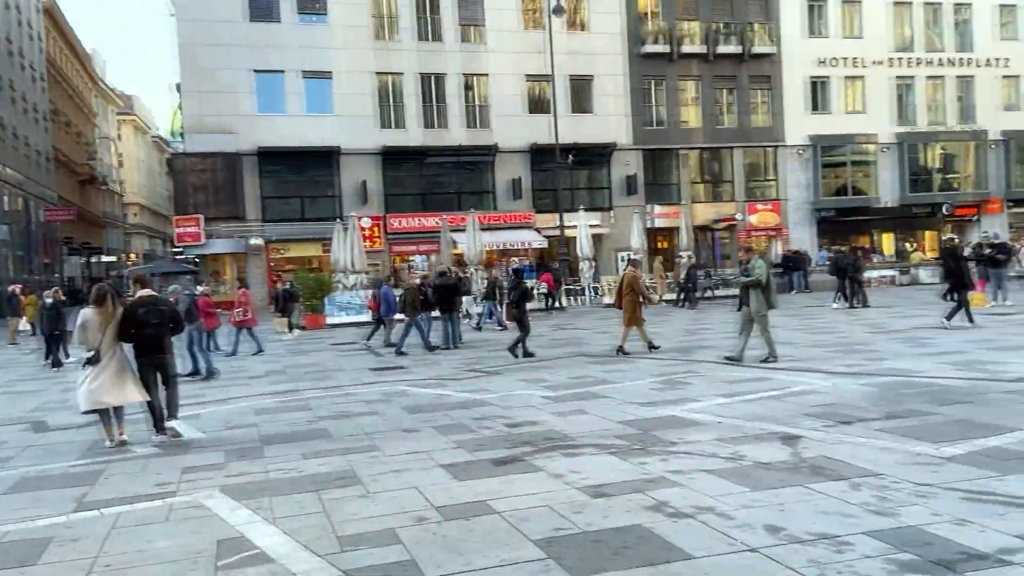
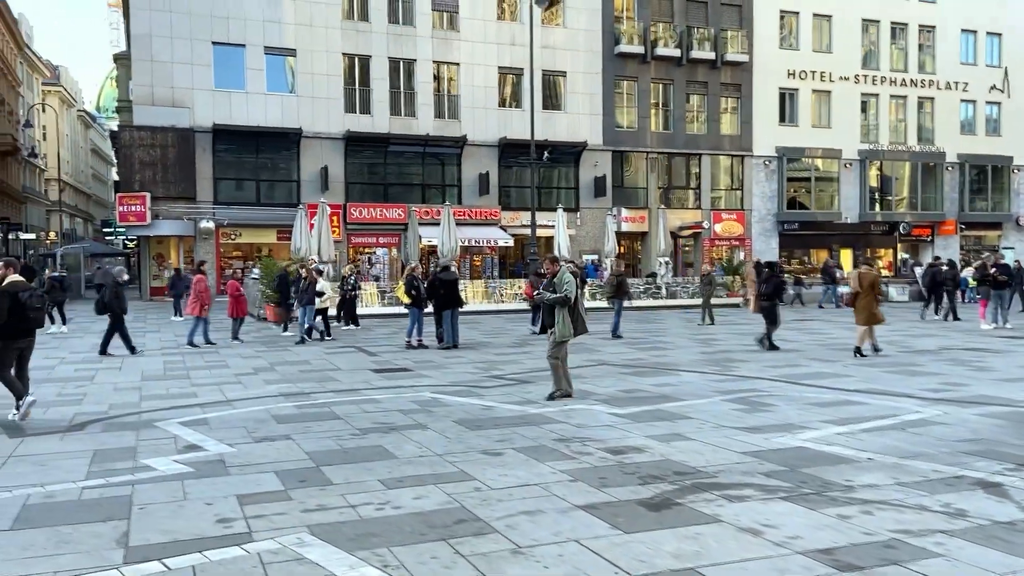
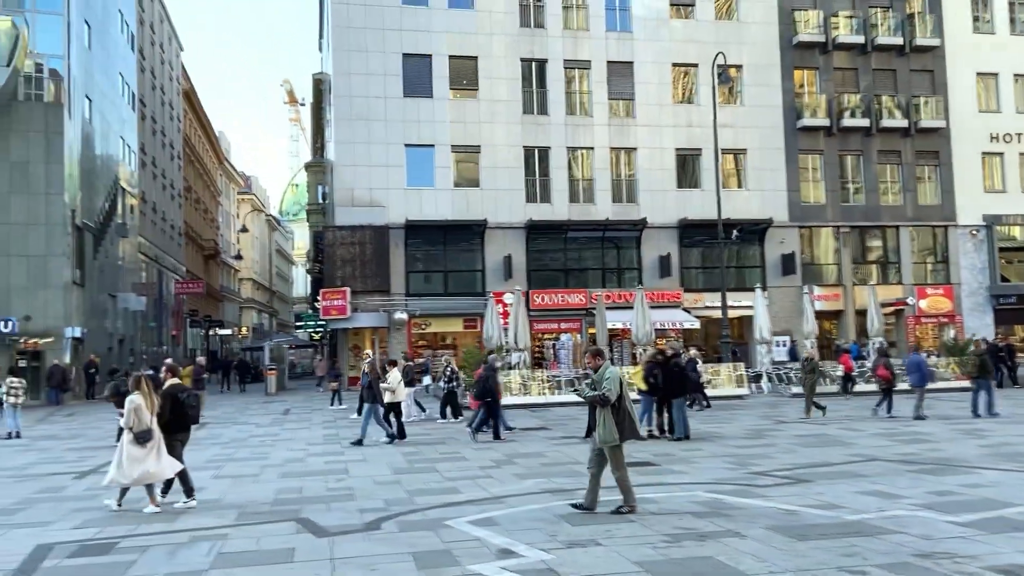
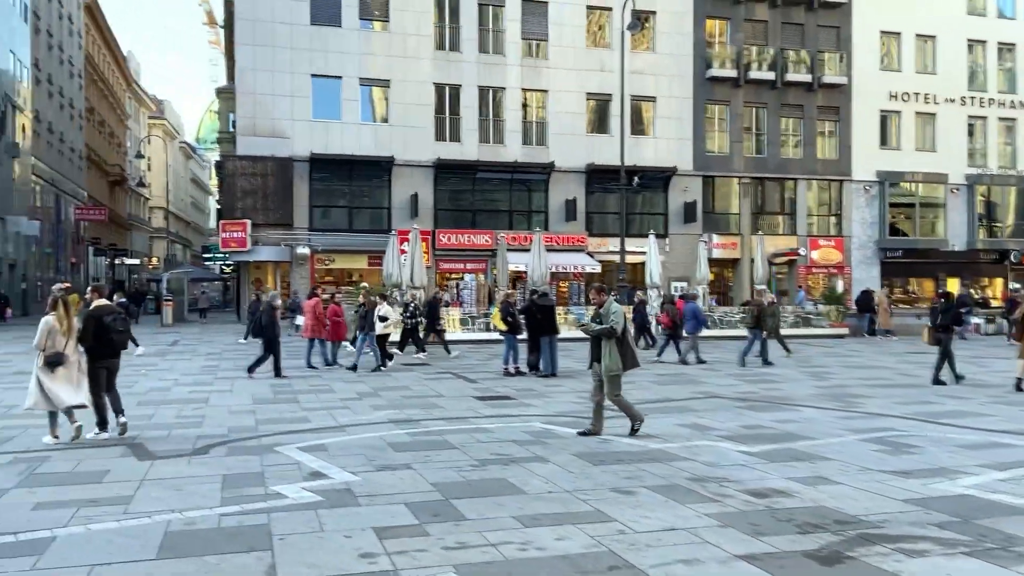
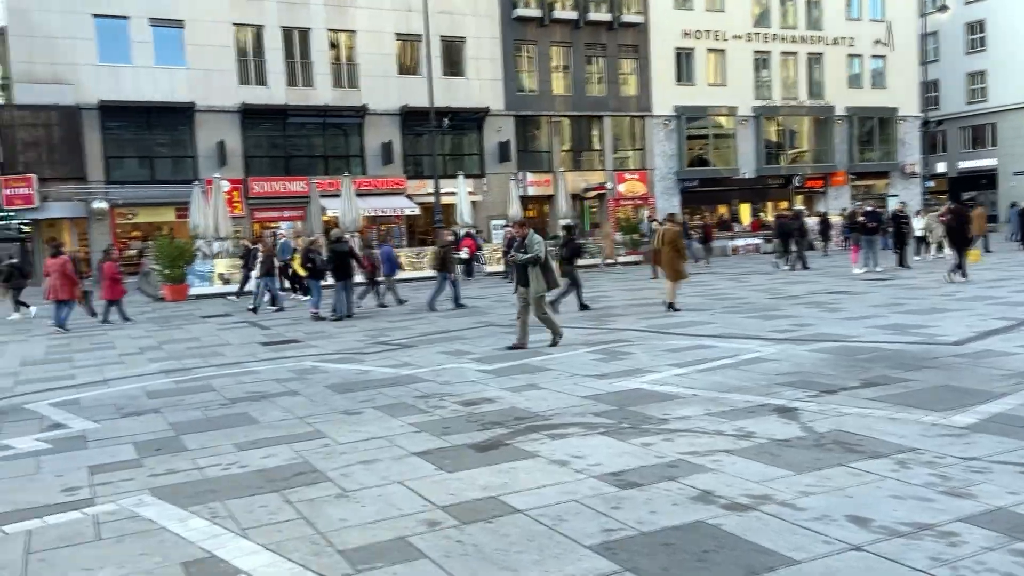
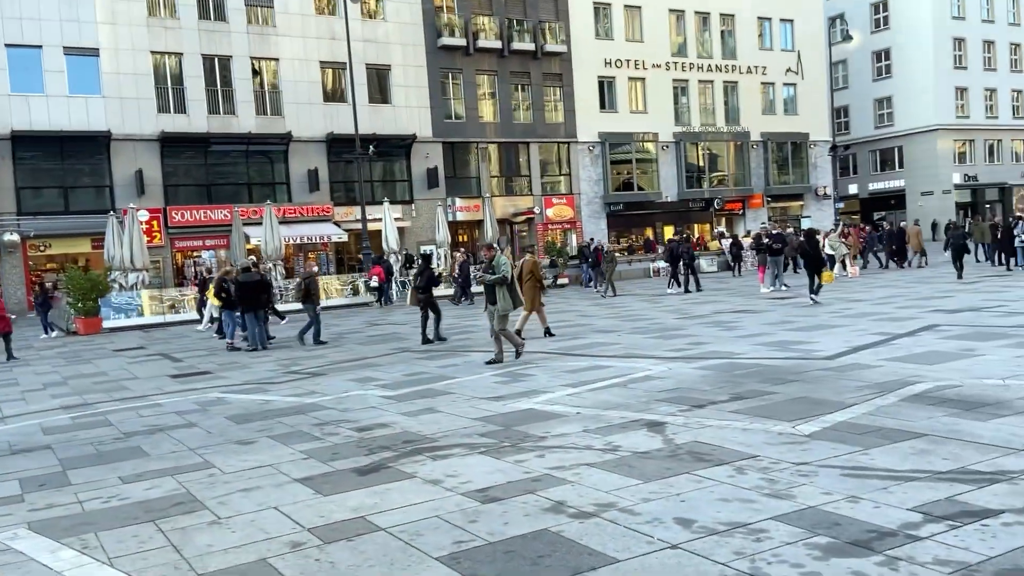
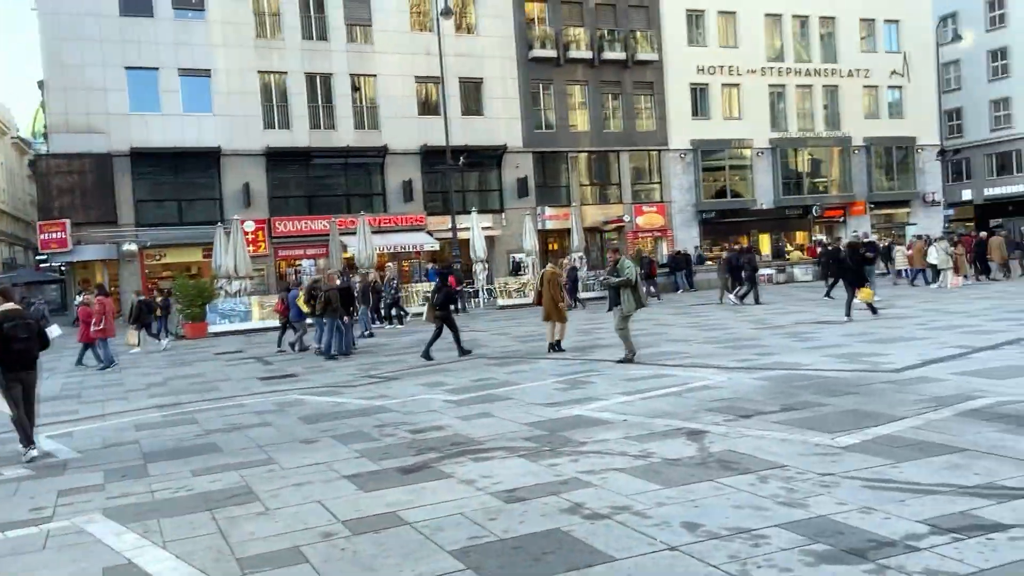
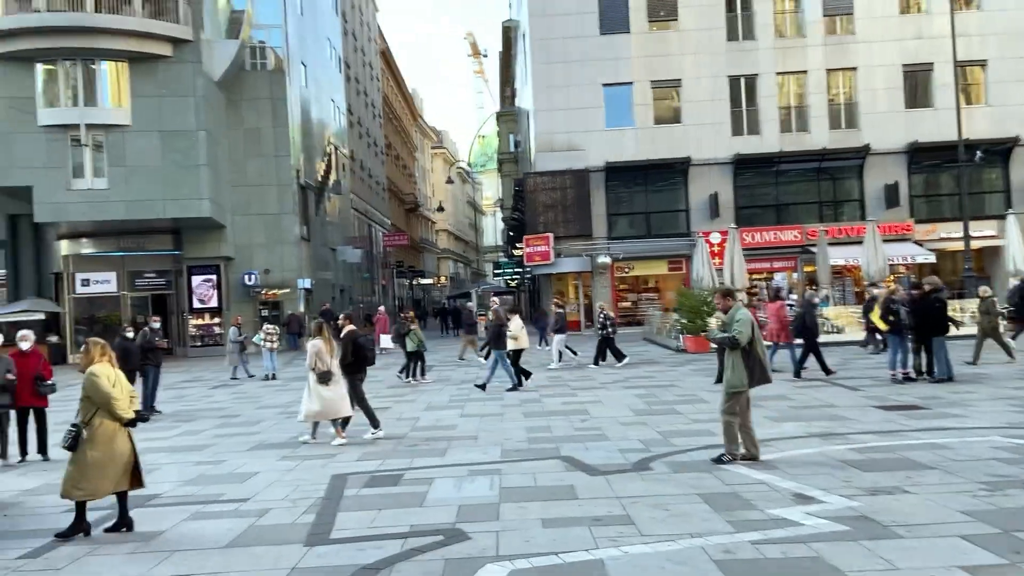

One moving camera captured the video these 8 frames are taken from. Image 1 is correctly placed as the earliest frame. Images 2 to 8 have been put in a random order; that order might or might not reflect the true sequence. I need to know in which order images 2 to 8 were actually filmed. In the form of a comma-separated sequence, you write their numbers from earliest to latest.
7, 6, 5, 2, 4, 3, 8
